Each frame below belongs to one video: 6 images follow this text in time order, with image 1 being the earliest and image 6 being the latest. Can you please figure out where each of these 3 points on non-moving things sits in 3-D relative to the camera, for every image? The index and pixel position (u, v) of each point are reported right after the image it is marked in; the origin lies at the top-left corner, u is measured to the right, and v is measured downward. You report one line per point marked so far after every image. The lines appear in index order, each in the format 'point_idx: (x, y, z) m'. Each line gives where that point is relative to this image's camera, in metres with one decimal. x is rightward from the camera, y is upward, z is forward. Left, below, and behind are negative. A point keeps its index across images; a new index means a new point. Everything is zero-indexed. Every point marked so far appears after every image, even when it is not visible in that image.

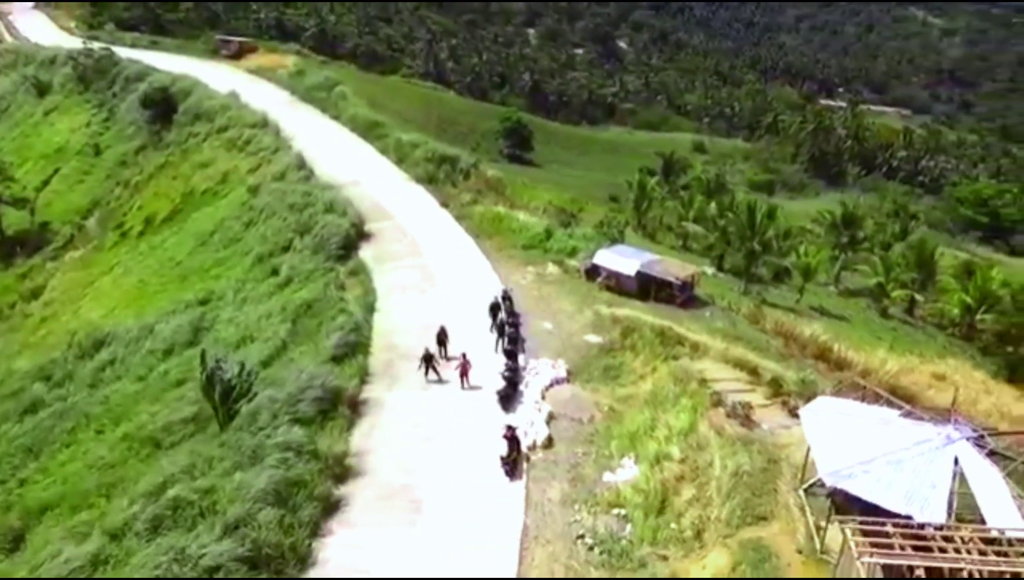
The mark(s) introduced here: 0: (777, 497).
0: (+6.7, -4.8, +19.3) m
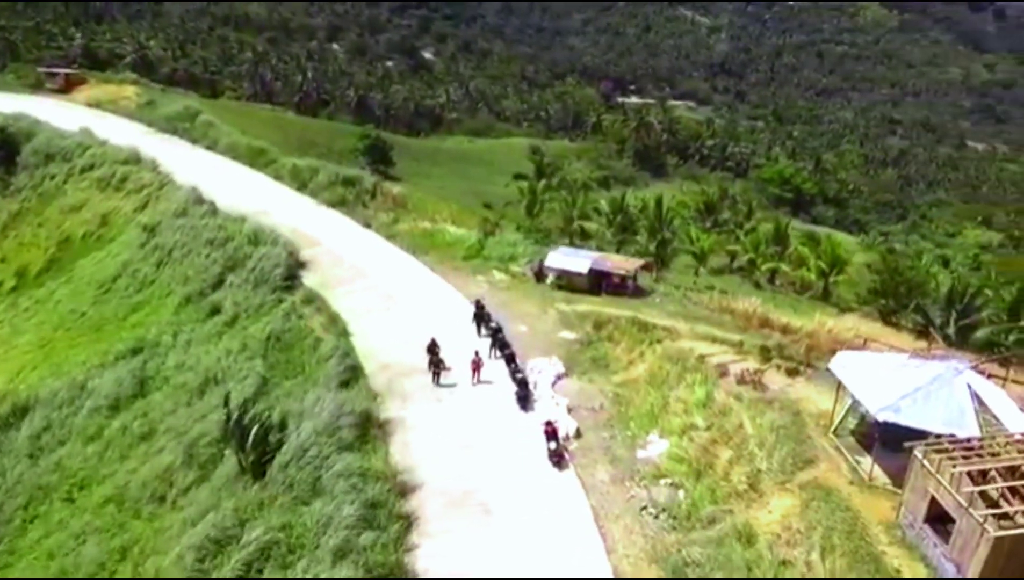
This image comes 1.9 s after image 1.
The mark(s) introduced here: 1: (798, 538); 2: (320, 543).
0: (+8.4, -4.1, +22.5) m
1: (+7.0, -6.0, +19.4) m
2: (-4.6, -6.1, +19.7) m
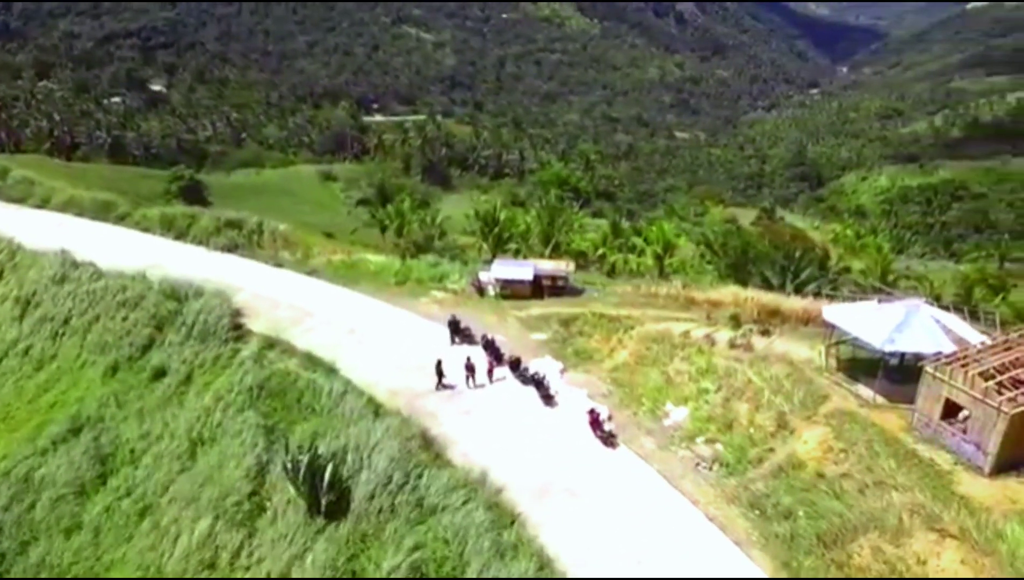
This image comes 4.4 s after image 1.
0: (+10.0, -3.1, +27.7) m
1: (+9.8, -5.0, +24.3) m
2: (-1.2, -6.7, +21.2) m
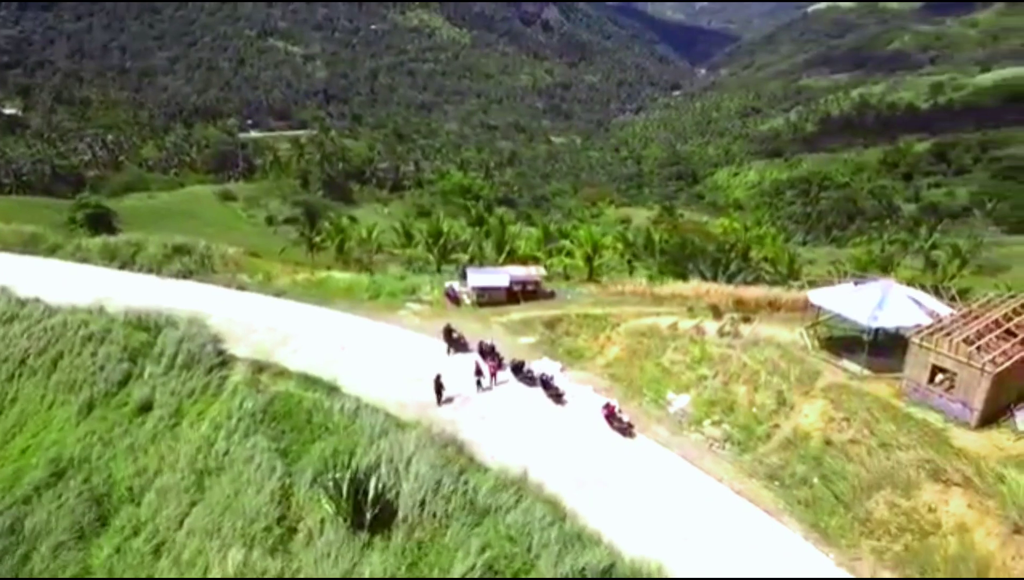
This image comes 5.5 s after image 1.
0: (+10.4, -2.7, +30.3) m
1: (+10.8, -4.5, +26.9) m
2: (+0.5, -6.9, +22.2) m
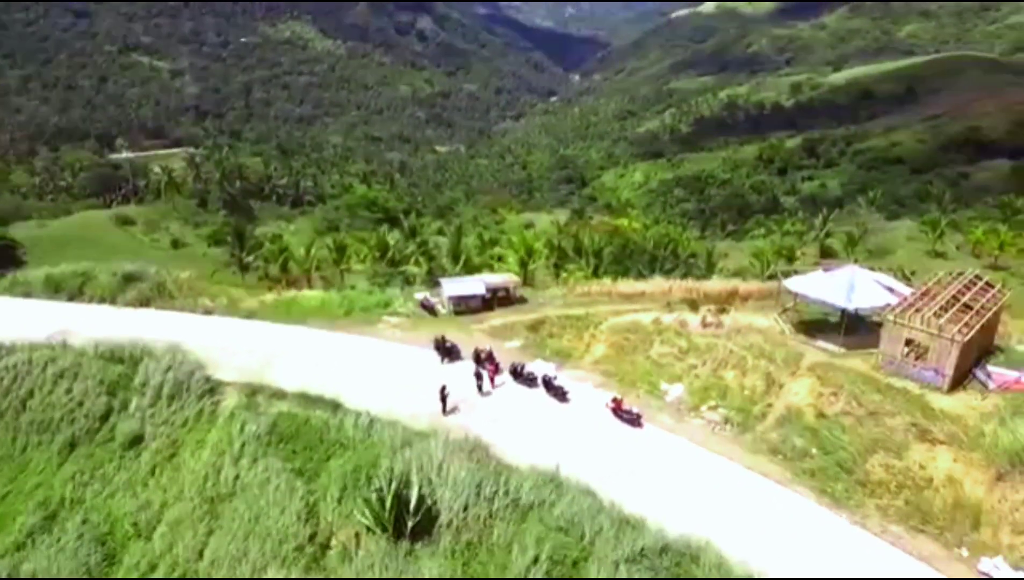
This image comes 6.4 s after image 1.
0: (+10.4, -2.3, +32.8) m
1: (+11.4, -4.0, +29.6) m
2: (+2.0, -7.0, +23.4) m
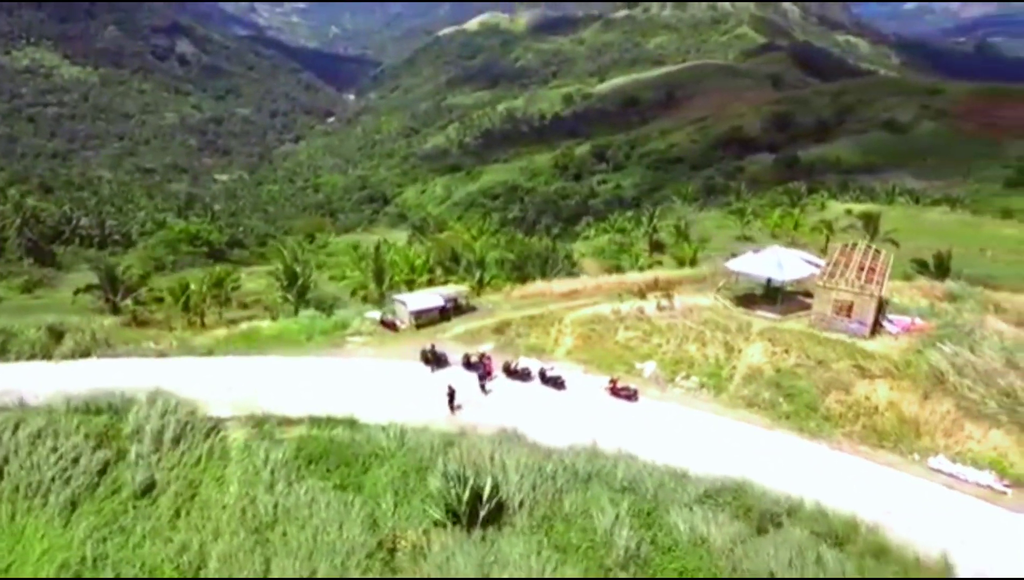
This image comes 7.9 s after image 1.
0: (+9.6, -1.4, +38.6) m
1: (+11.6, -3.0, +35.7) m
2: (+4.5, -6.7, +27.3) m
